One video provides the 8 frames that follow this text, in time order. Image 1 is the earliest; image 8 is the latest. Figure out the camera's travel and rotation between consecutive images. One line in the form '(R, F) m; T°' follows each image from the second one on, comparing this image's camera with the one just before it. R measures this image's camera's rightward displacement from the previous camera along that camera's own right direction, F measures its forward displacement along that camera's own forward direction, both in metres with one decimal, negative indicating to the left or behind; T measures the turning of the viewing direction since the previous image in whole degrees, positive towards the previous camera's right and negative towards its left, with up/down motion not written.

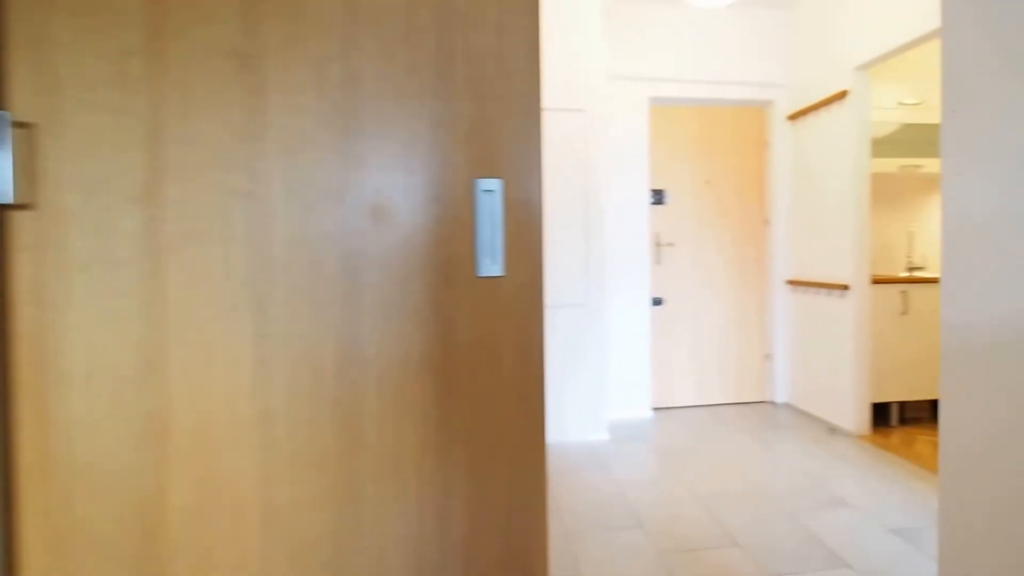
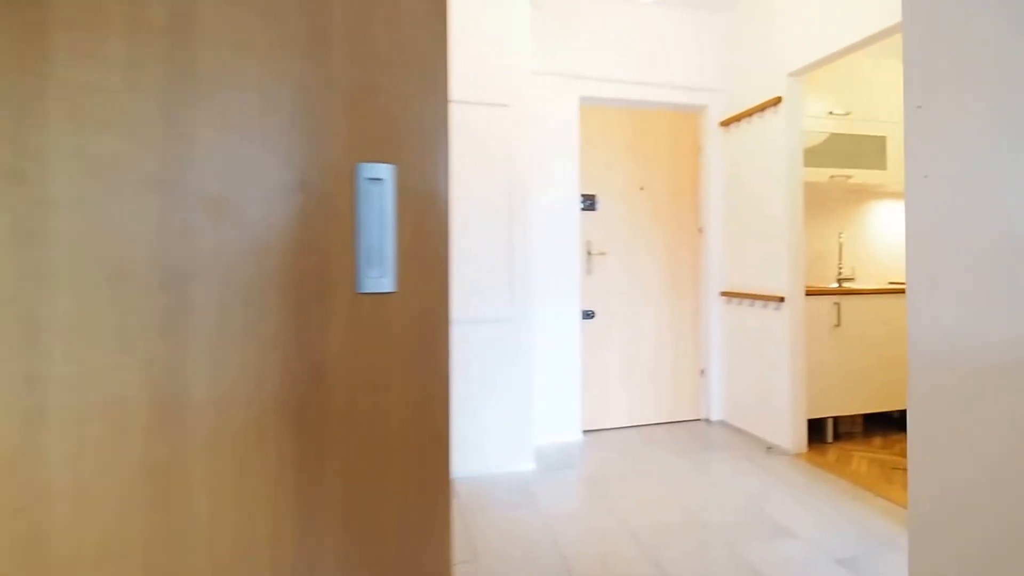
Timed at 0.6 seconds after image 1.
(+0.1, +0.3) m; +7°
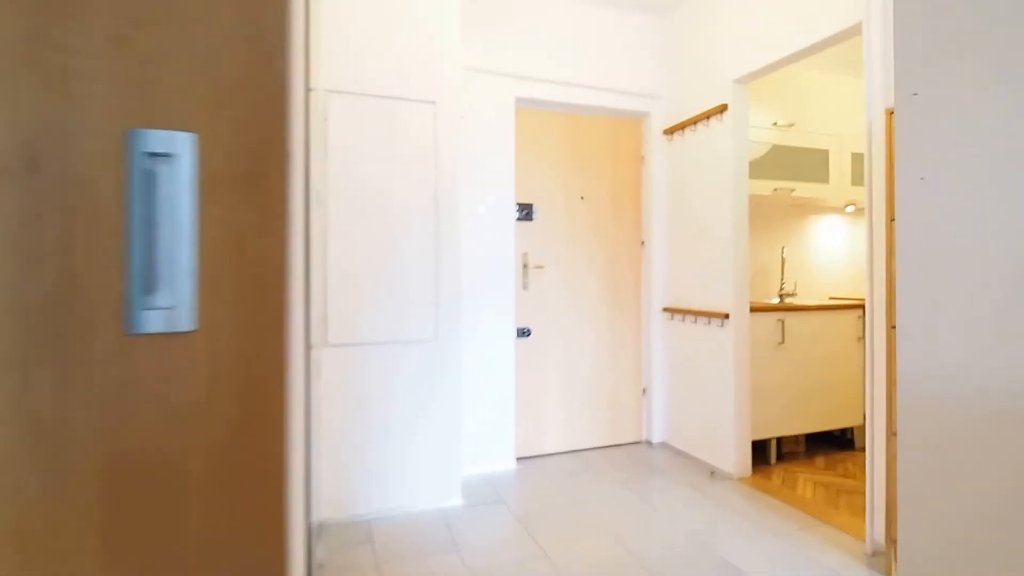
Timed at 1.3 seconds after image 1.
(+0.1, +0.3) m; +6°
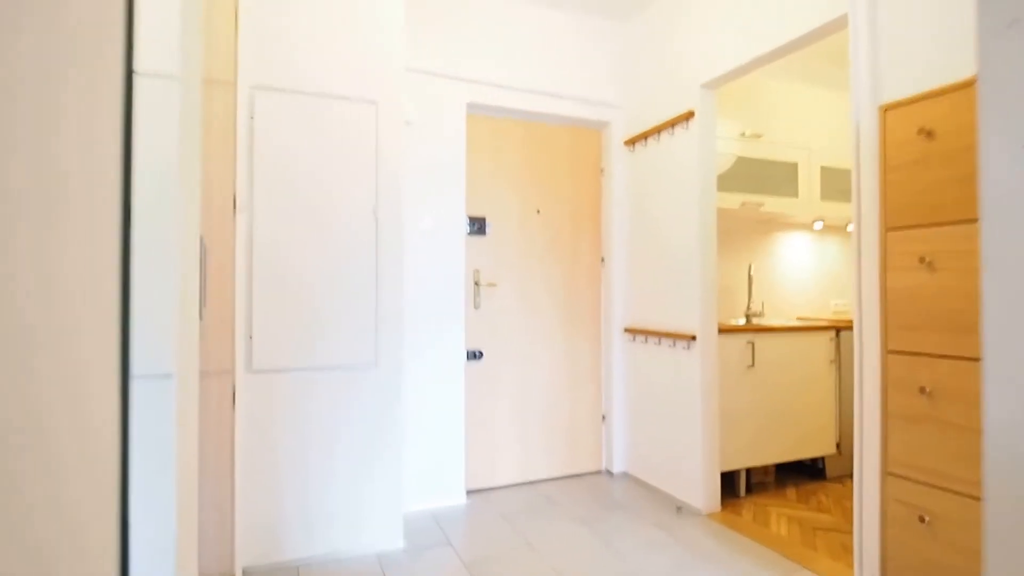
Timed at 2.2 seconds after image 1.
(0.0, +0.3) m; +4°
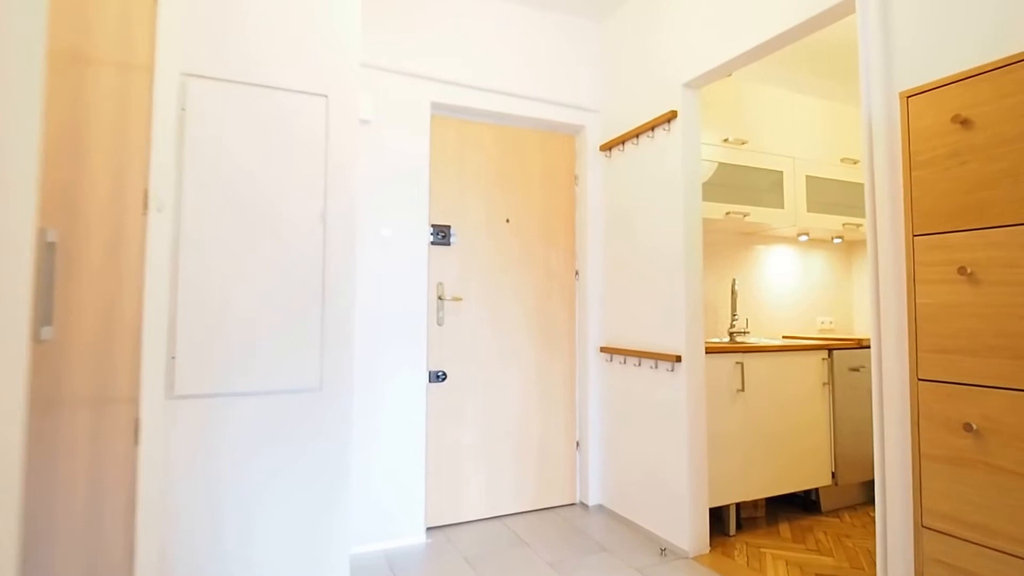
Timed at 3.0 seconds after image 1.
(0.0, +0.3) m; +3°
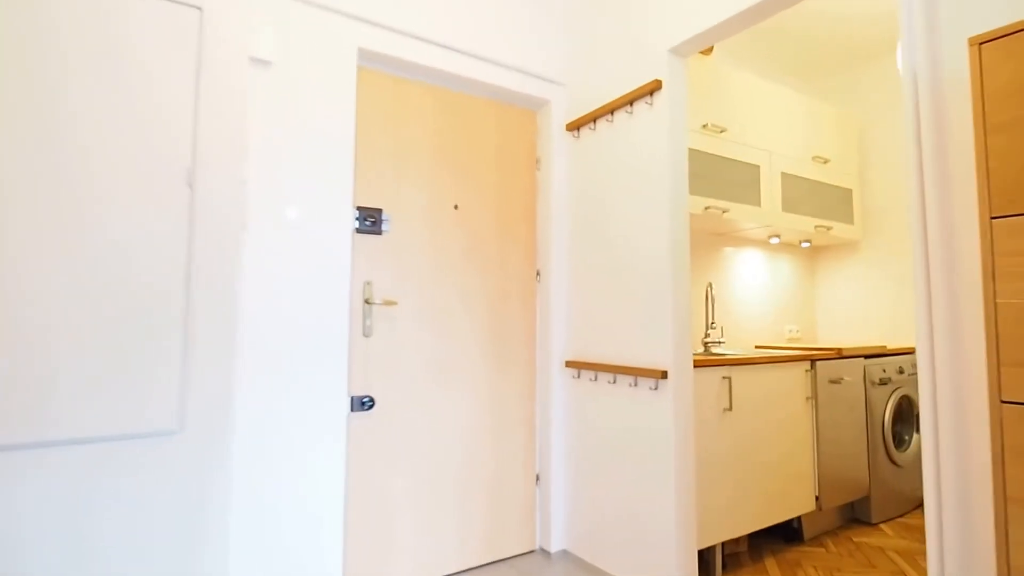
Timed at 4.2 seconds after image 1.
(-0.1, +0.4) m; +8°
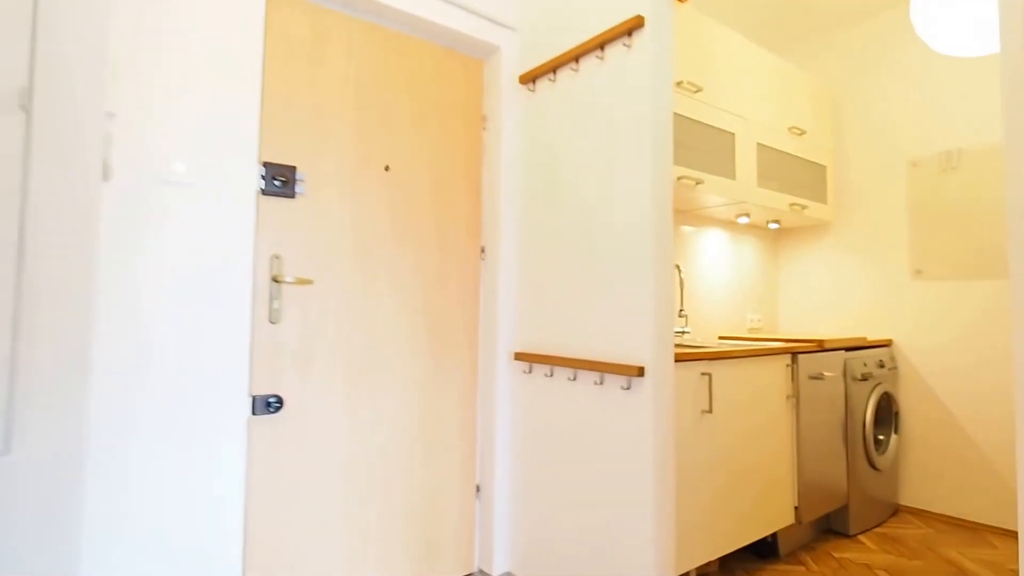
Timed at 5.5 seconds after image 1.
(0.0, +0.4) m; +6°
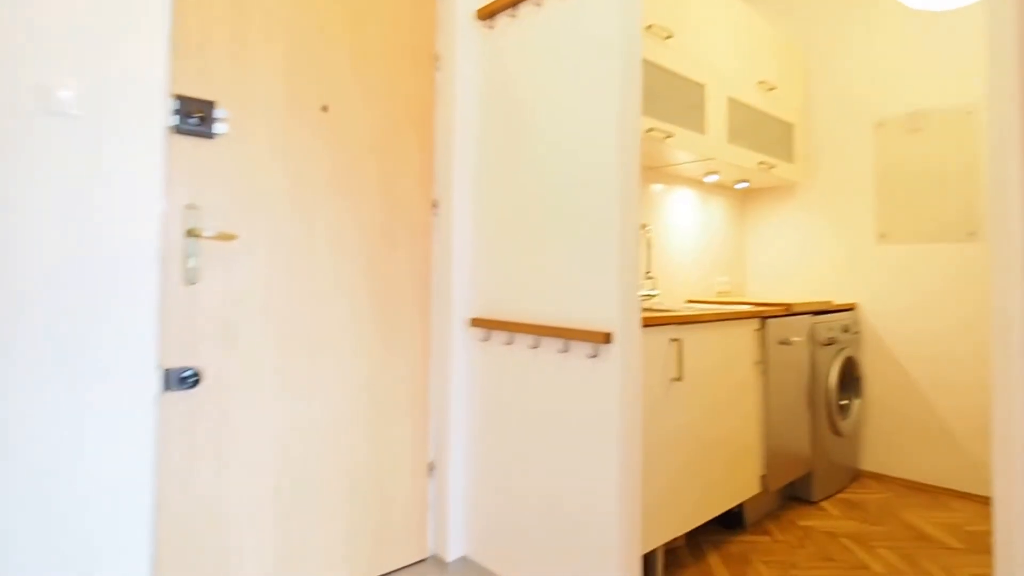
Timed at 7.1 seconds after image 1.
(0.0, +0.2) m; +5°
